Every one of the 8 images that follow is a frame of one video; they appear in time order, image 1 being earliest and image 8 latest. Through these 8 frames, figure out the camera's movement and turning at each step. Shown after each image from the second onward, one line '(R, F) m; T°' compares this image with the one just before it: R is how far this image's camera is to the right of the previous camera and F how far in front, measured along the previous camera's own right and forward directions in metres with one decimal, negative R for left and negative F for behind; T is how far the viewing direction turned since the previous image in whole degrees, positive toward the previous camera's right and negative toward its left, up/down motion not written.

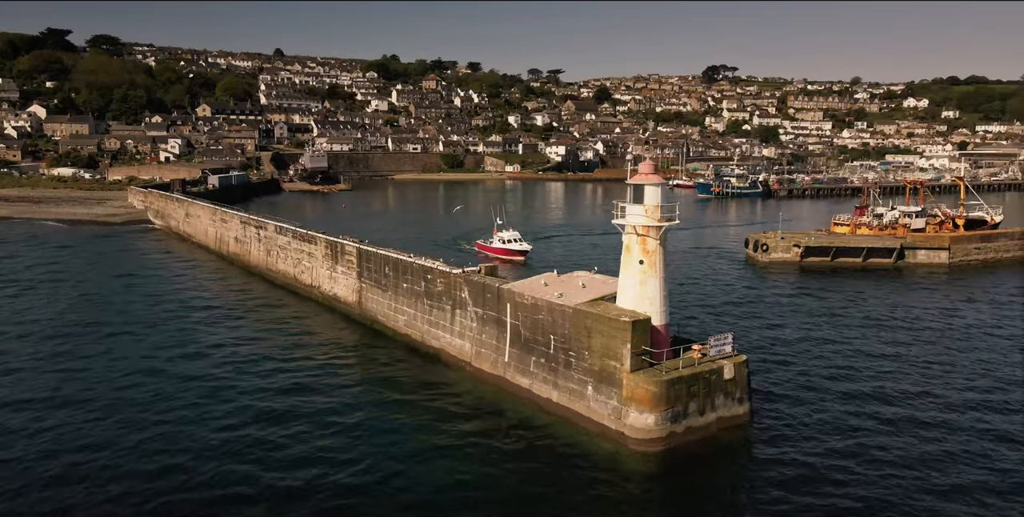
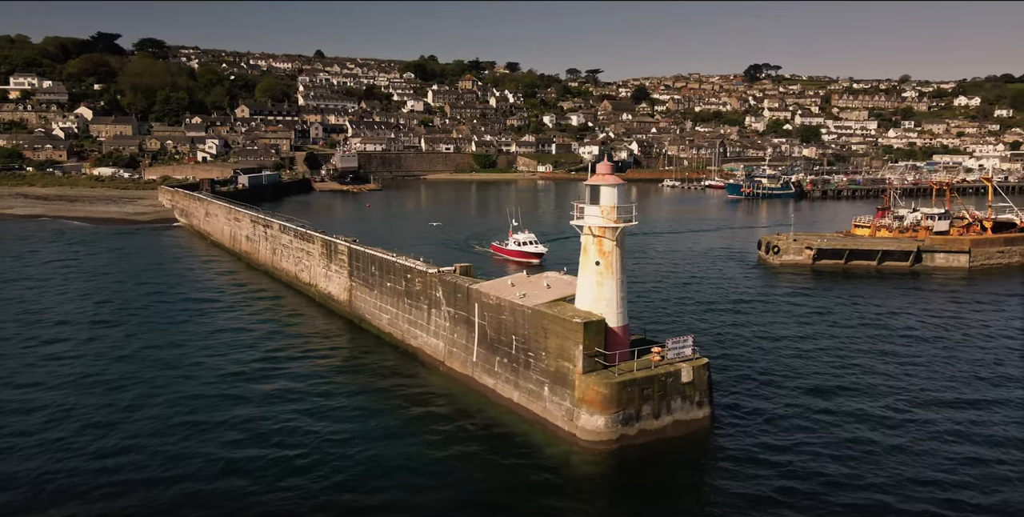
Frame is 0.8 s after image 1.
(+1.7, 0.0) m; -3°
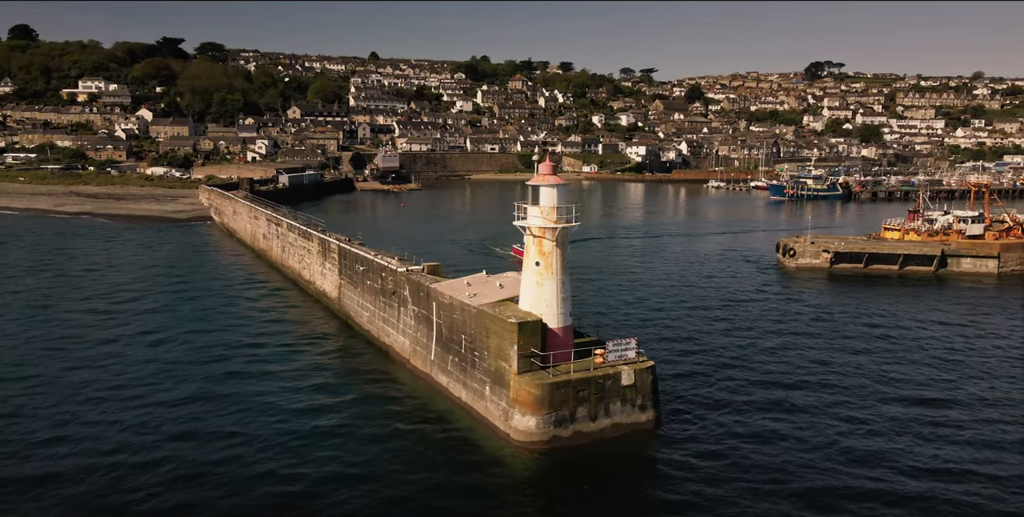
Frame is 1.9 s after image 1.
(+2.3, 0.0) m; -4°
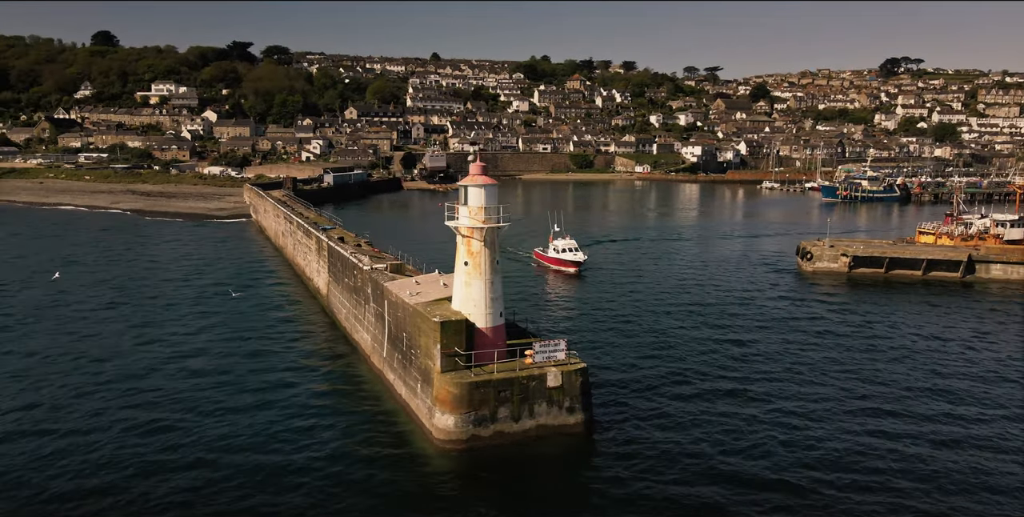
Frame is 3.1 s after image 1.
(+2.7, +0.1) m; -5°
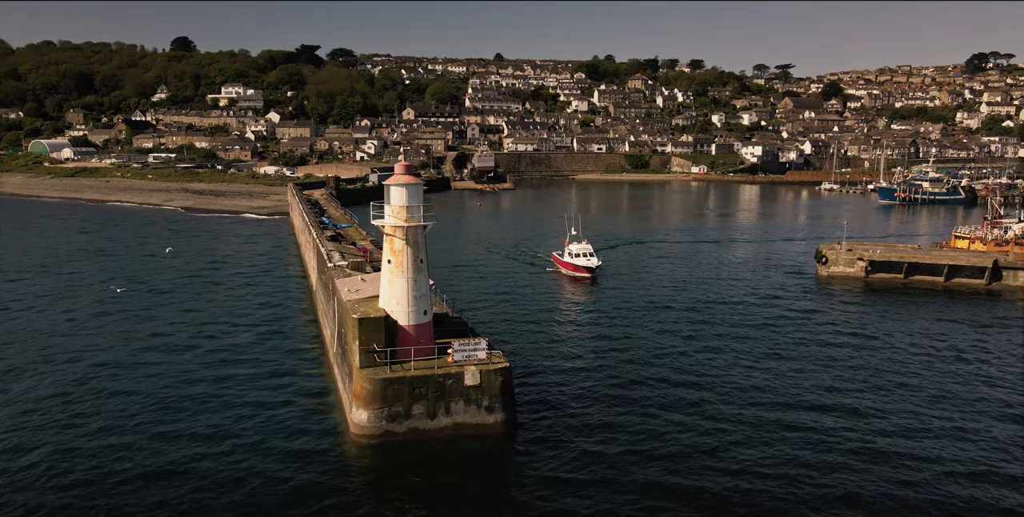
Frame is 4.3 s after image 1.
(+2.9, +0.1) m; -5°
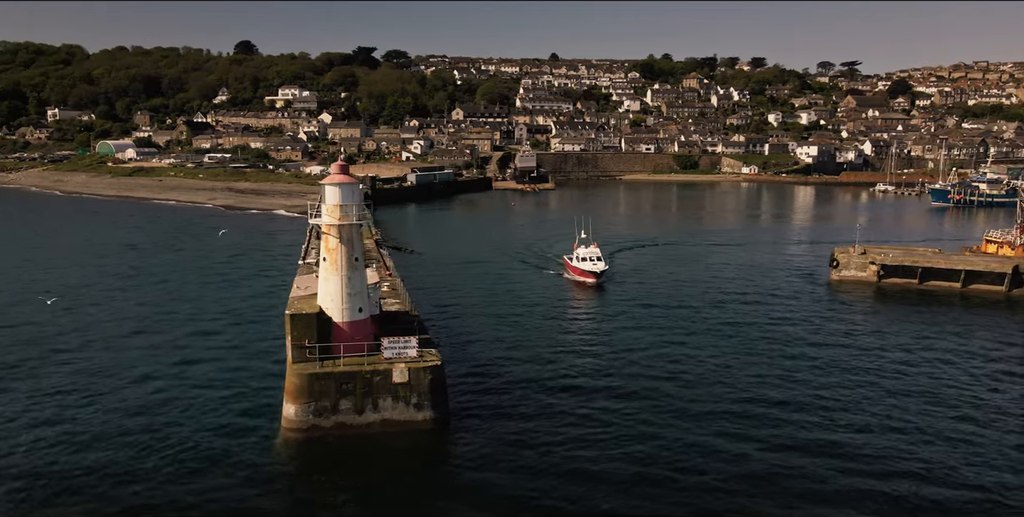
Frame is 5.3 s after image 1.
(+2.6, 0.0) m; -5°
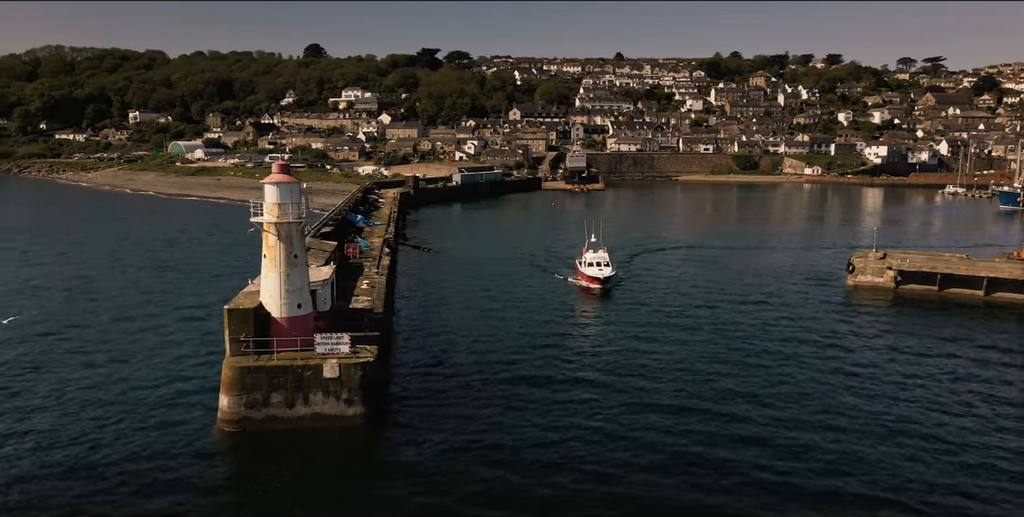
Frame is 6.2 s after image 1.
(+2.8, +0.1) m; -5°
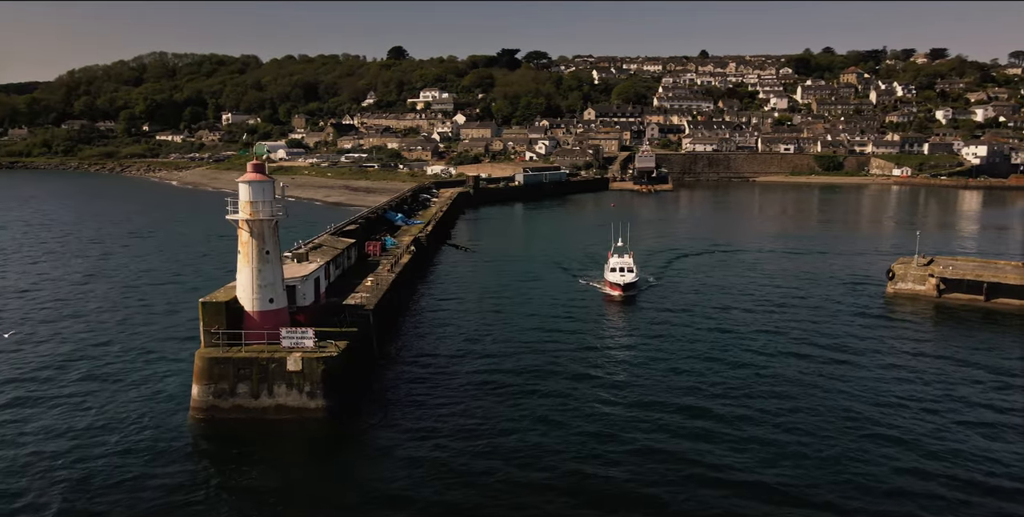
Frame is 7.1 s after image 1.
(+2.6, +0.1) m; -6°
